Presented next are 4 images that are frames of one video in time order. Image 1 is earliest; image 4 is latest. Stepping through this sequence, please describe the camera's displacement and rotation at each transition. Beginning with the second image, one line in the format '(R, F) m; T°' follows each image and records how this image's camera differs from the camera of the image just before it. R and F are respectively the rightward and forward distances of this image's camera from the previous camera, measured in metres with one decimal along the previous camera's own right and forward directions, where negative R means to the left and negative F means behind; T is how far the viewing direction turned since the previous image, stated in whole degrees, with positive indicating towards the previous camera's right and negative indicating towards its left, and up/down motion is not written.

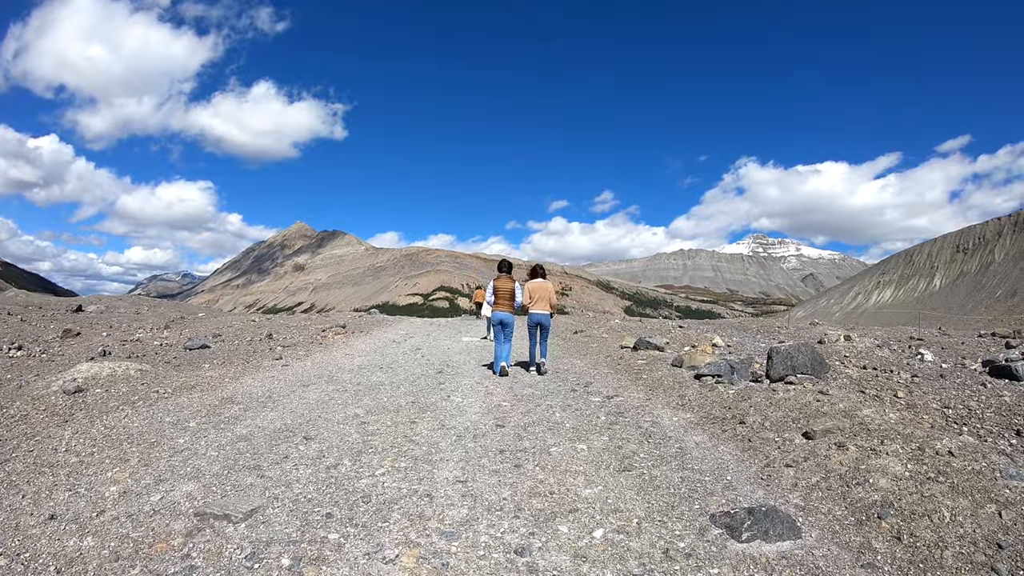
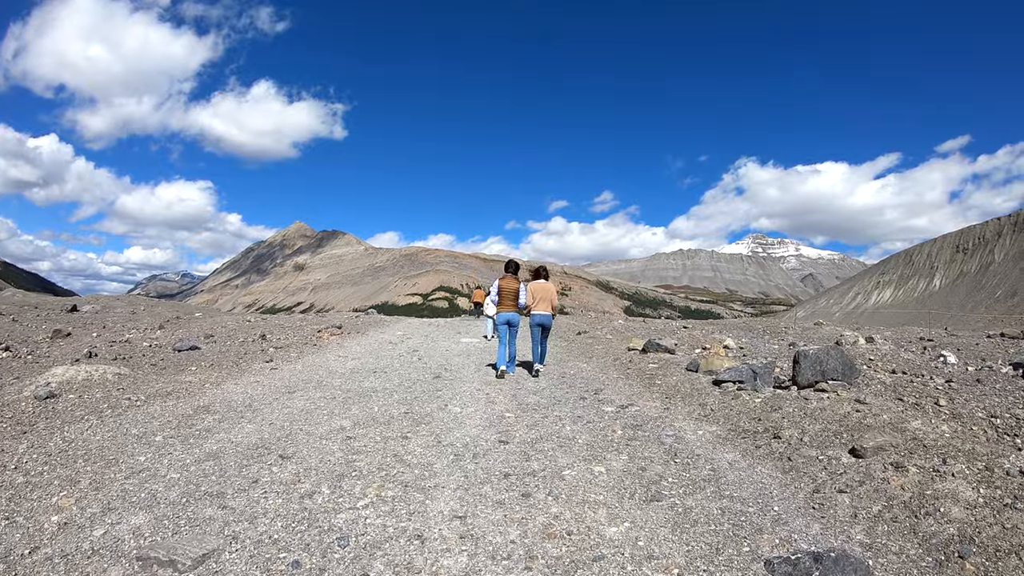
(-0.1, +0.9) m; 0°
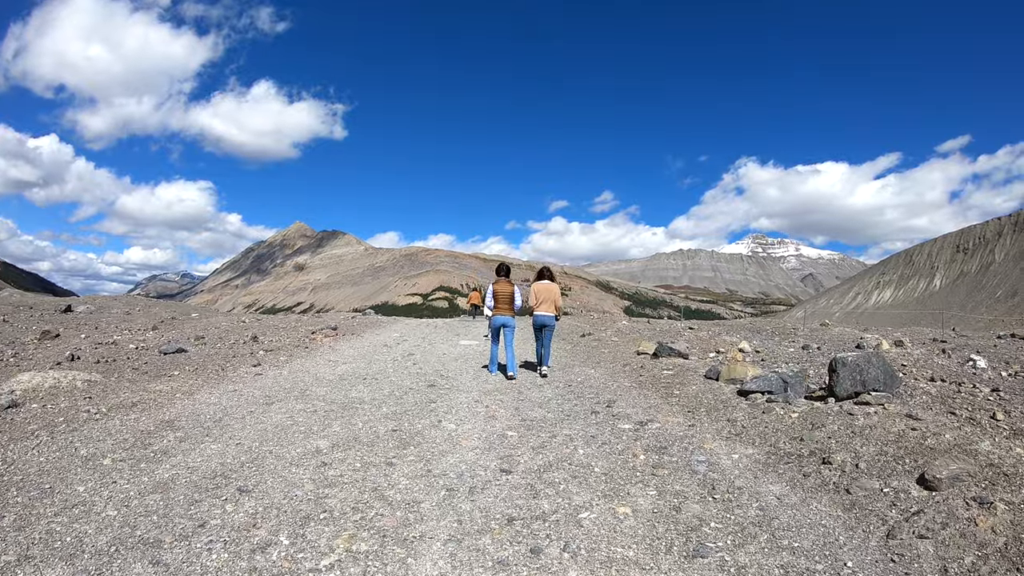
(0.0, +1.1) m; 0°
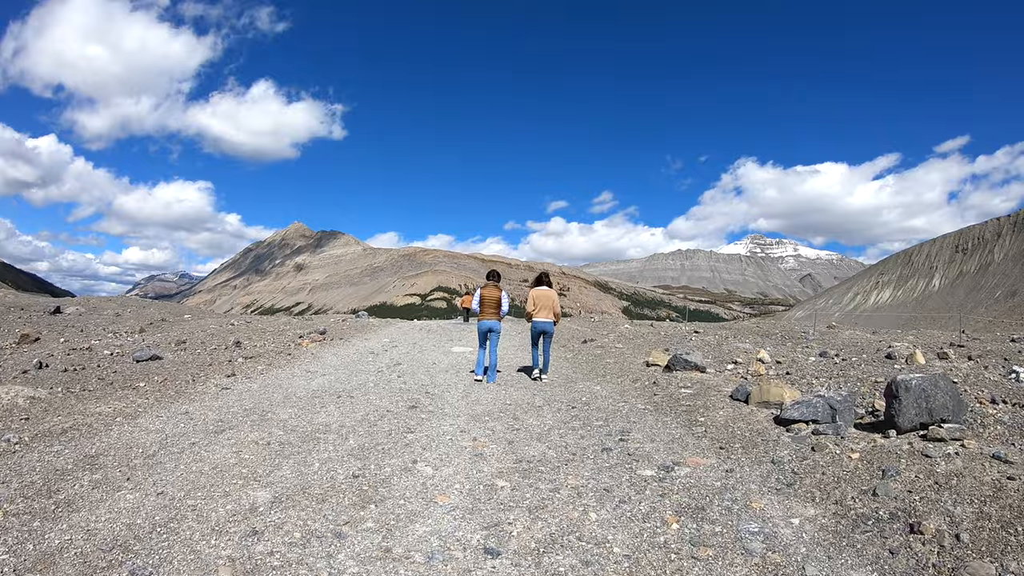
(+0.1, +1.5) m; 0°
